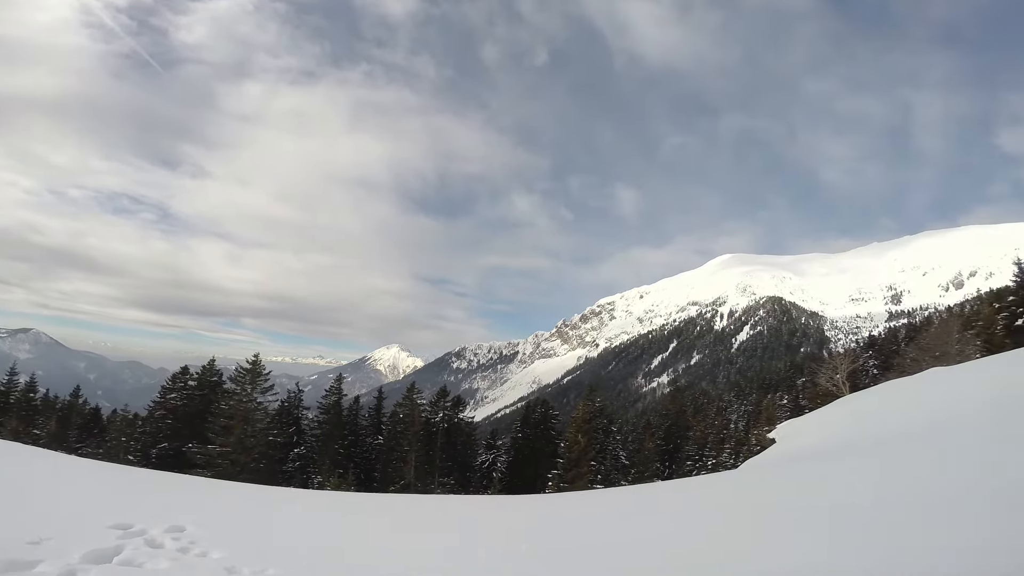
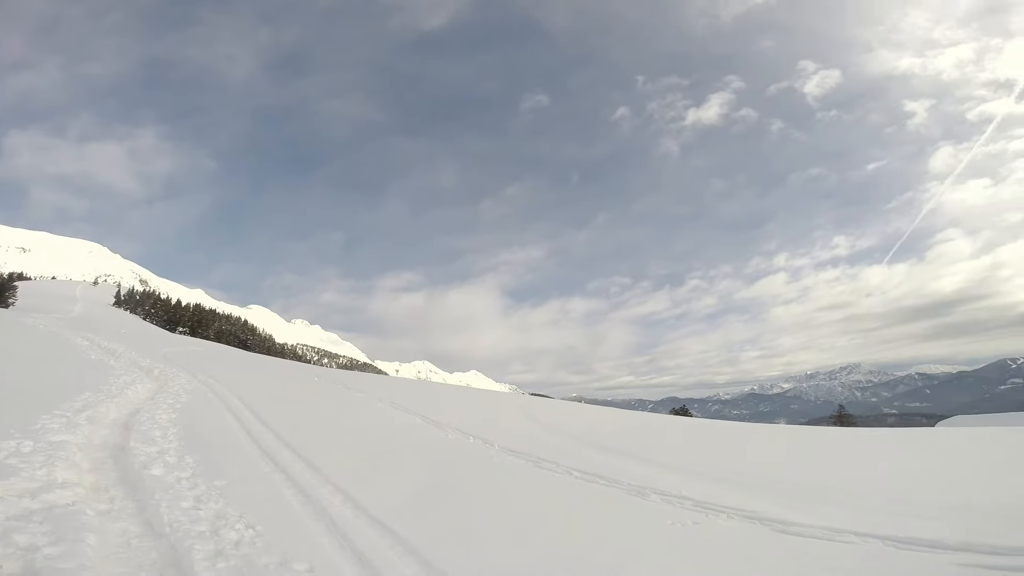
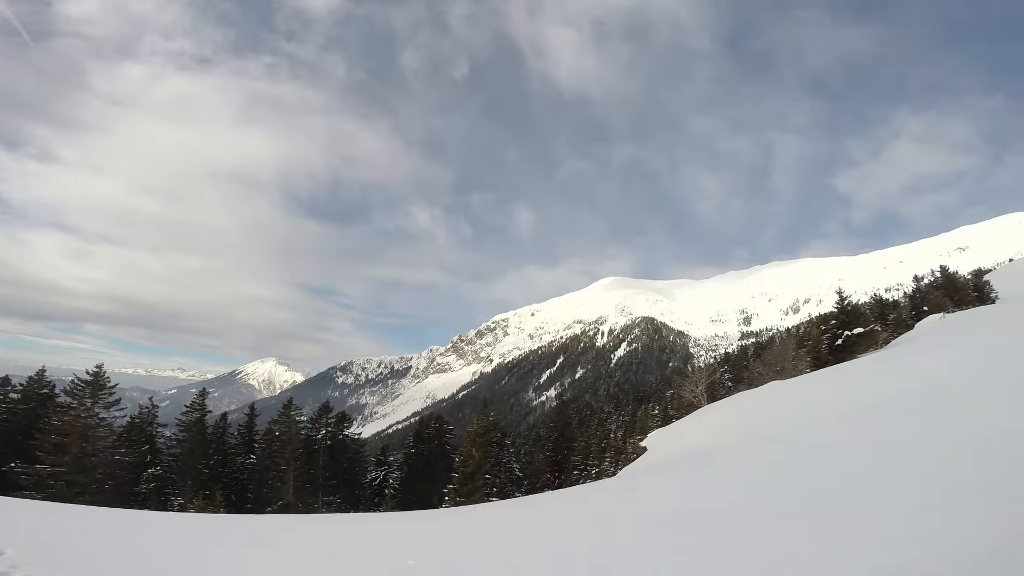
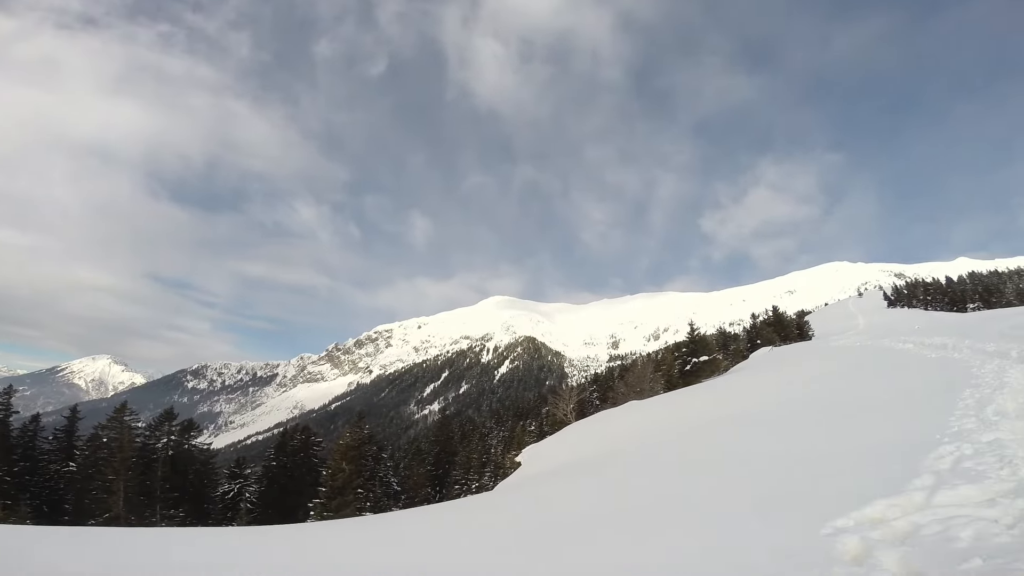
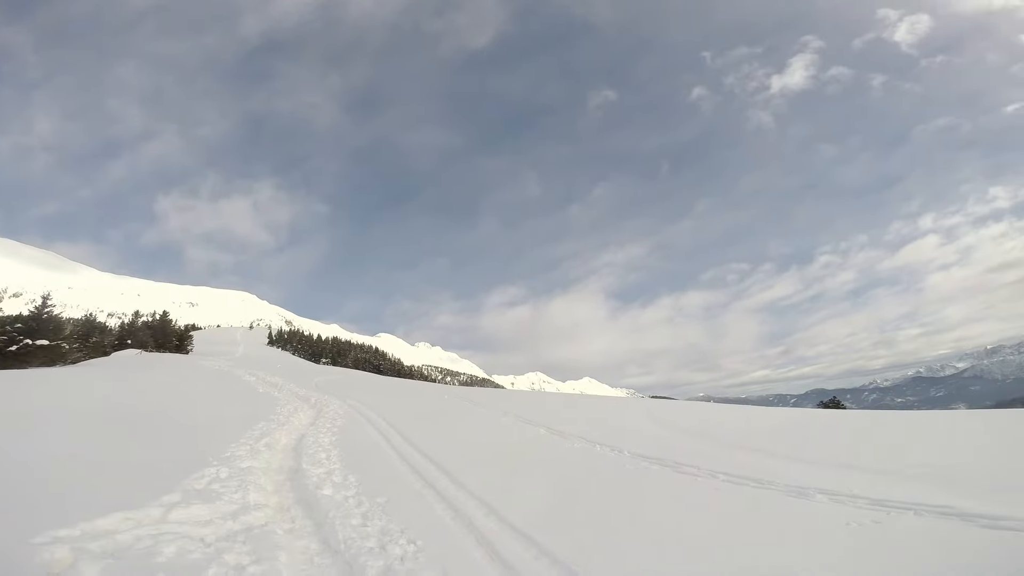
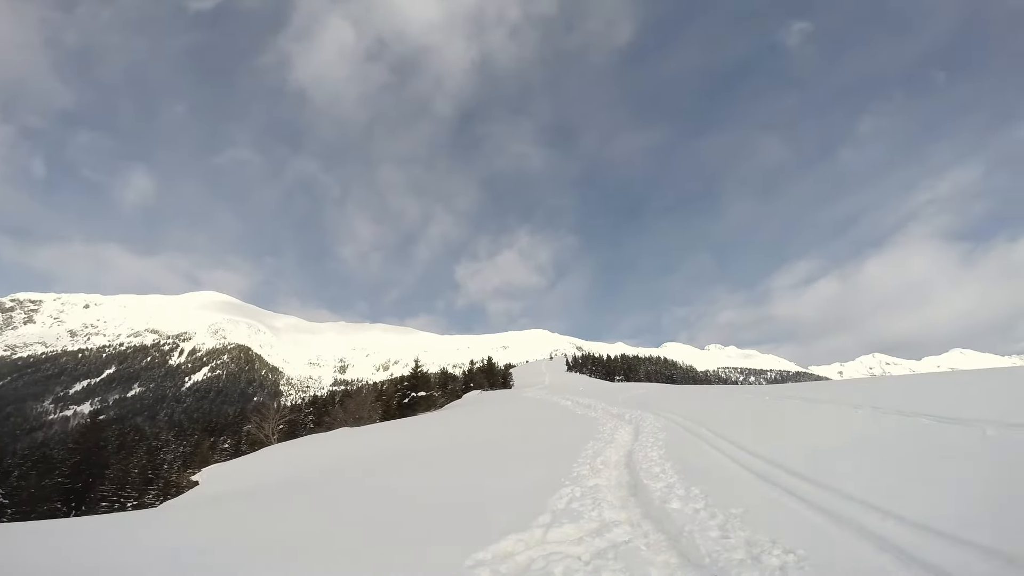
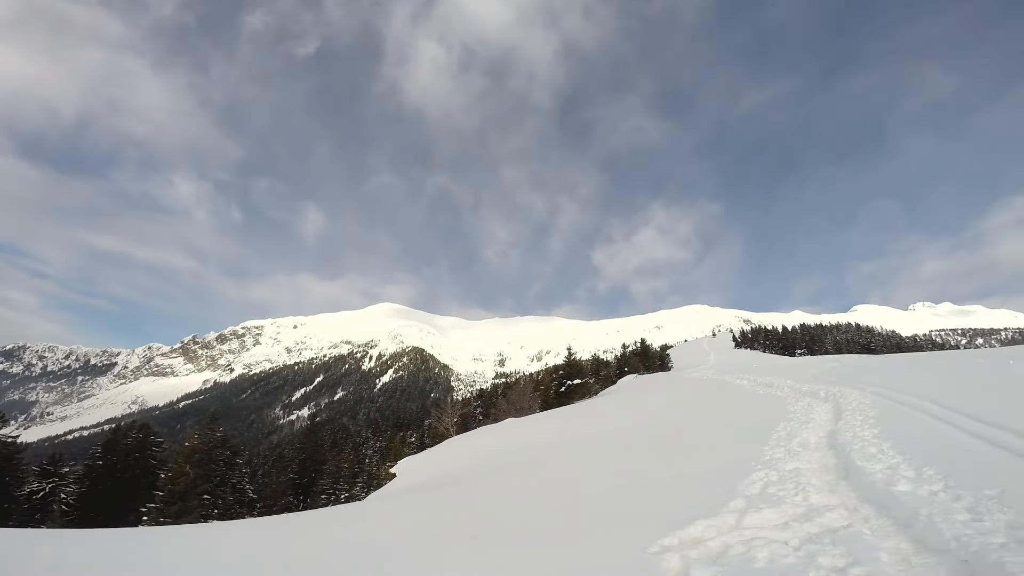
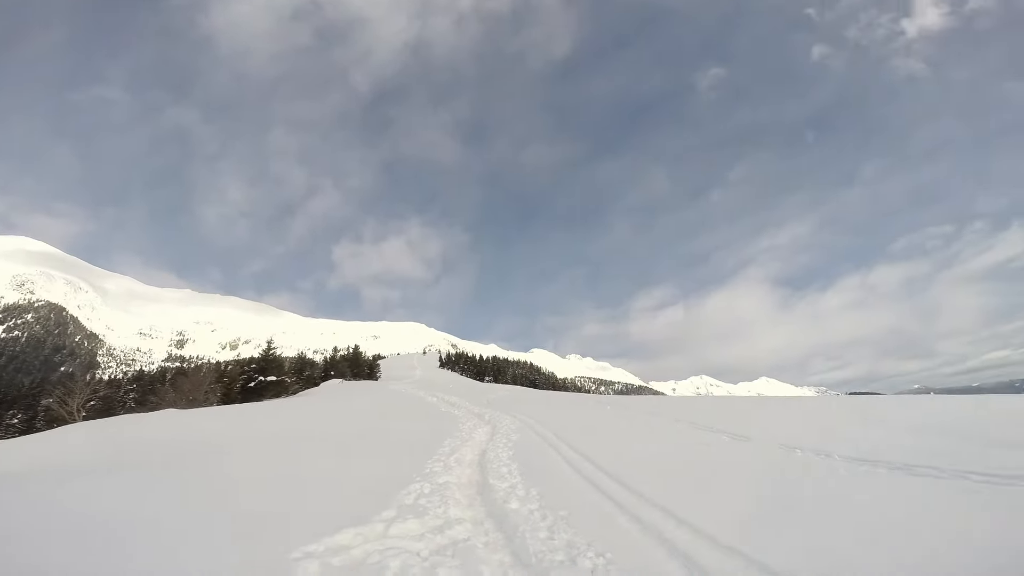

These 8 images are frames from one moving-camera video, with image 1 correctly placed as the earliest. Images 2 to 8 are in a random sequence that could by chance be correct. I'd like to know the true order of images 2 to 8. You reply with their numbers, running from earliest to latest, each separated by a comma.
3, 4, 7, 6, 8, 5, 2
